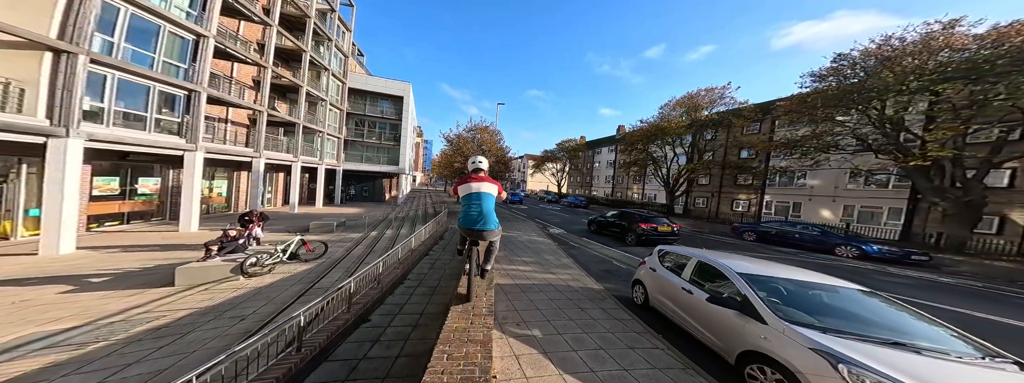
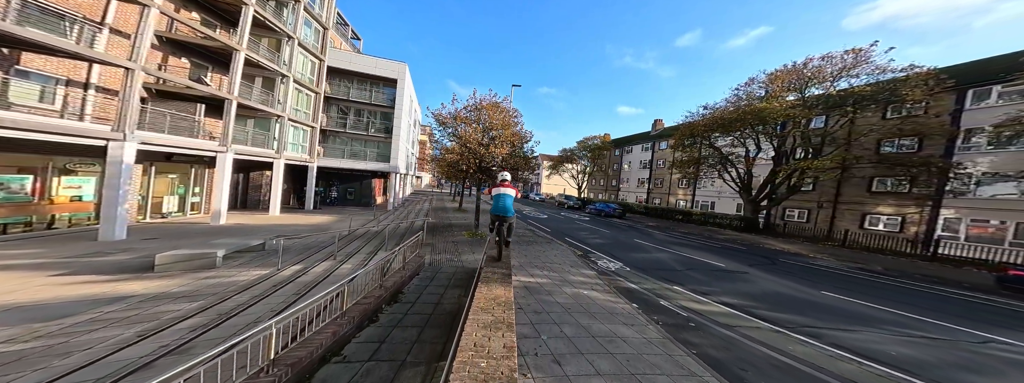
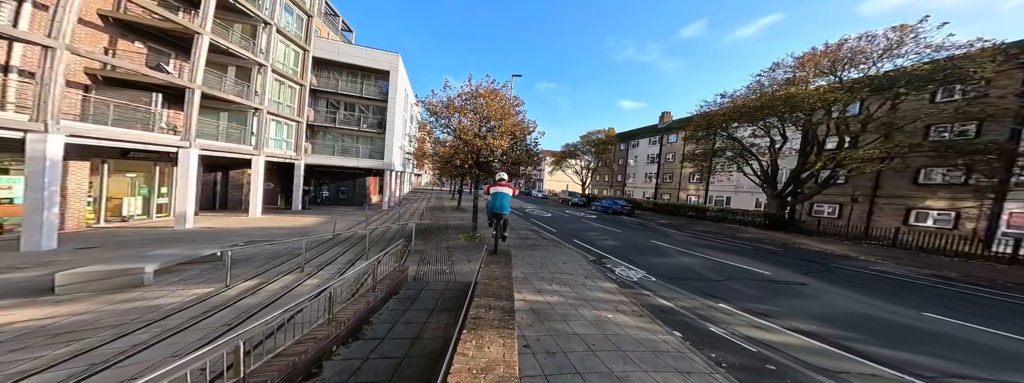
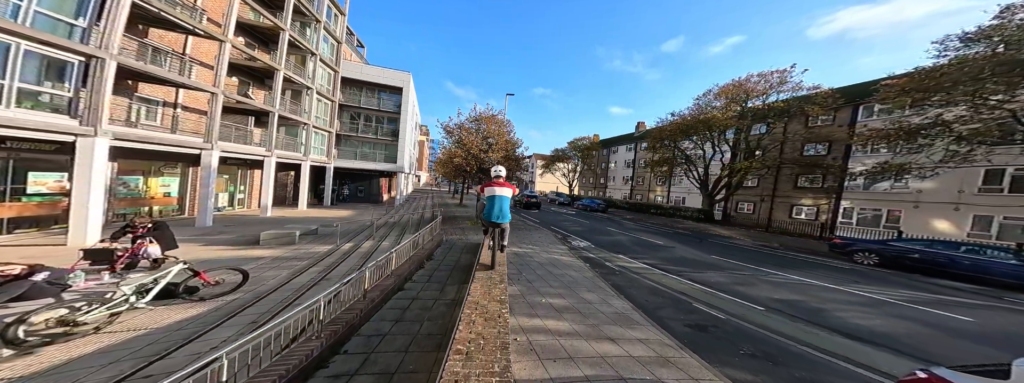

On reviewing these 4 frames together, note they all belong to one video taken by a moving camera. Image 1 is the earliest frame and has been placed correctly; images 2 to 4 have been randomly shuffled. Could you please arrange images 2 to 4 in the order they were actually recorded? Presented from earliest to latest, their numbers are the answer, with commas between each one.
4, 2, 3
